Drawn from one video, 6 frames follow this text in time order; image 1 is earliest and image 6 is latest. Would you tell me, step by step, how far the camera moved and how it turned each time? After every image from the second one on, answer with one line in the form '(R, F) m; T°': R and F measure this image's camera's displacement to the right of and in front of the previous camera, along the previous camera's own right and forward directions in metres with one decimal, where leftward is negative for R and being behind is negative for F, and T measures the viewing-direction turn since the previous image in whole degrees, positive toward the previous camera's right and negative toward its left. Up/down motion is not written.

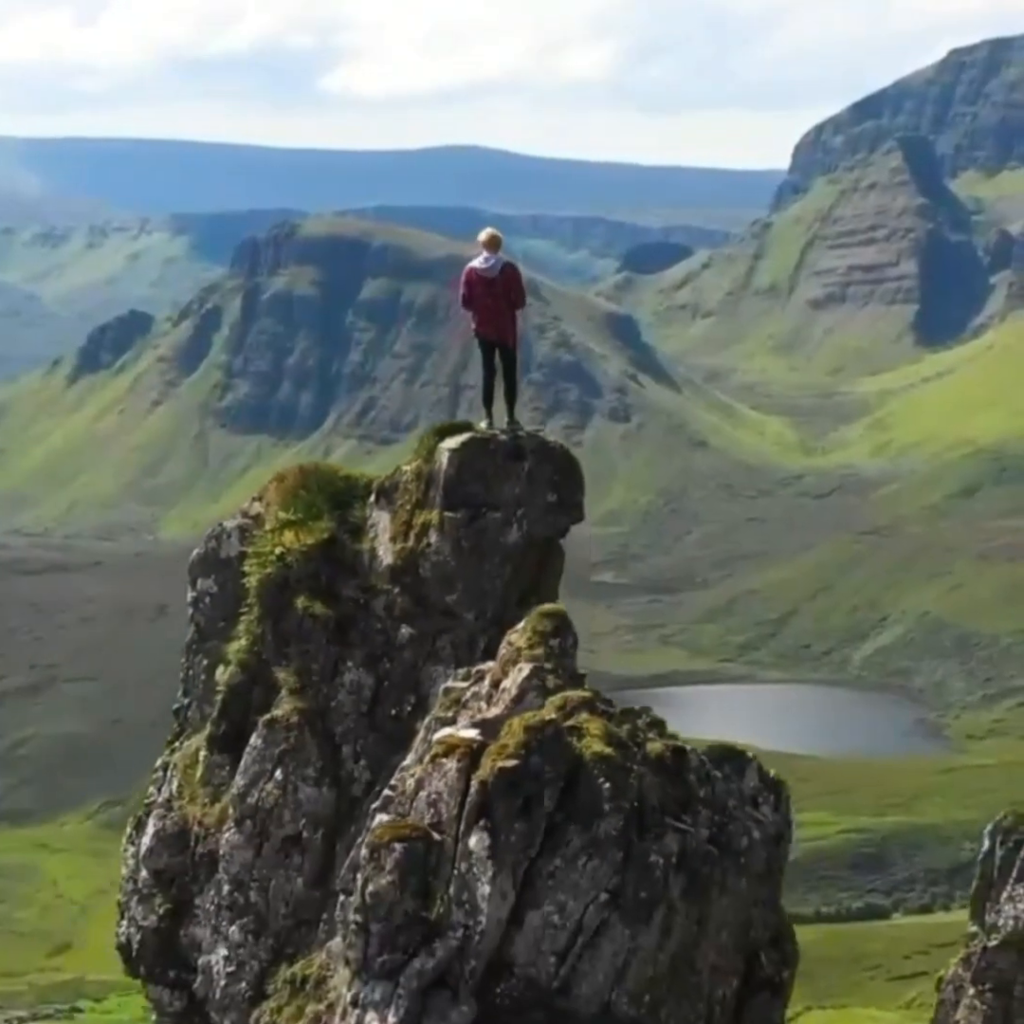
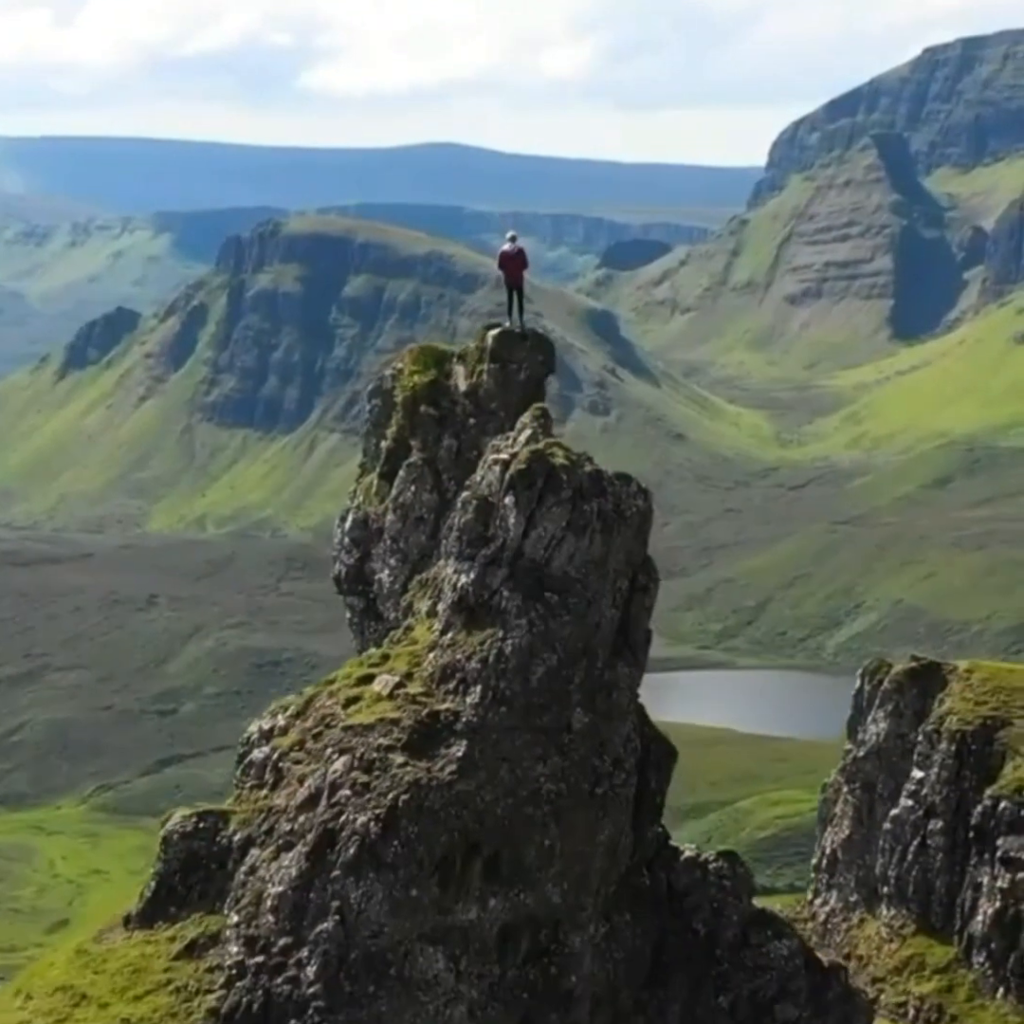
(-0.6, -25.0) m; 0°
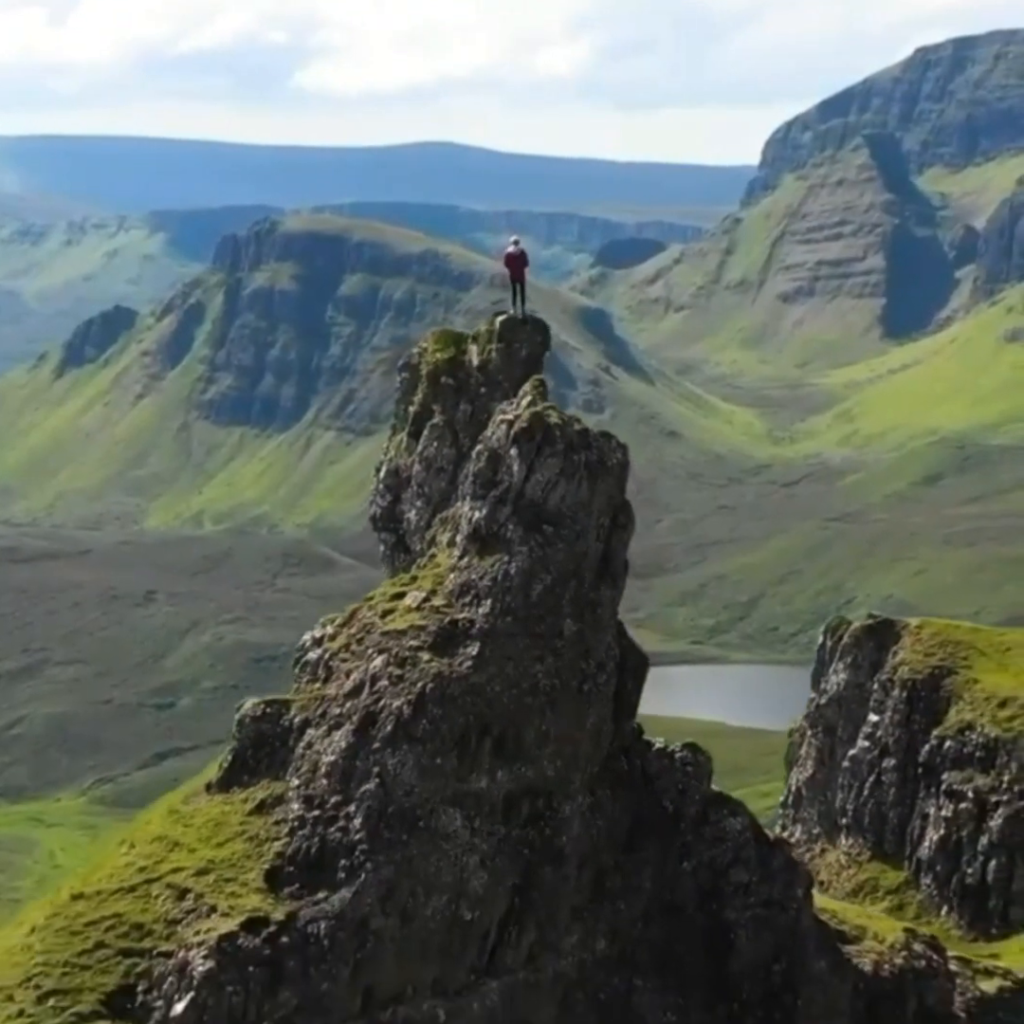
(-0.2, -11.1) m; 0°
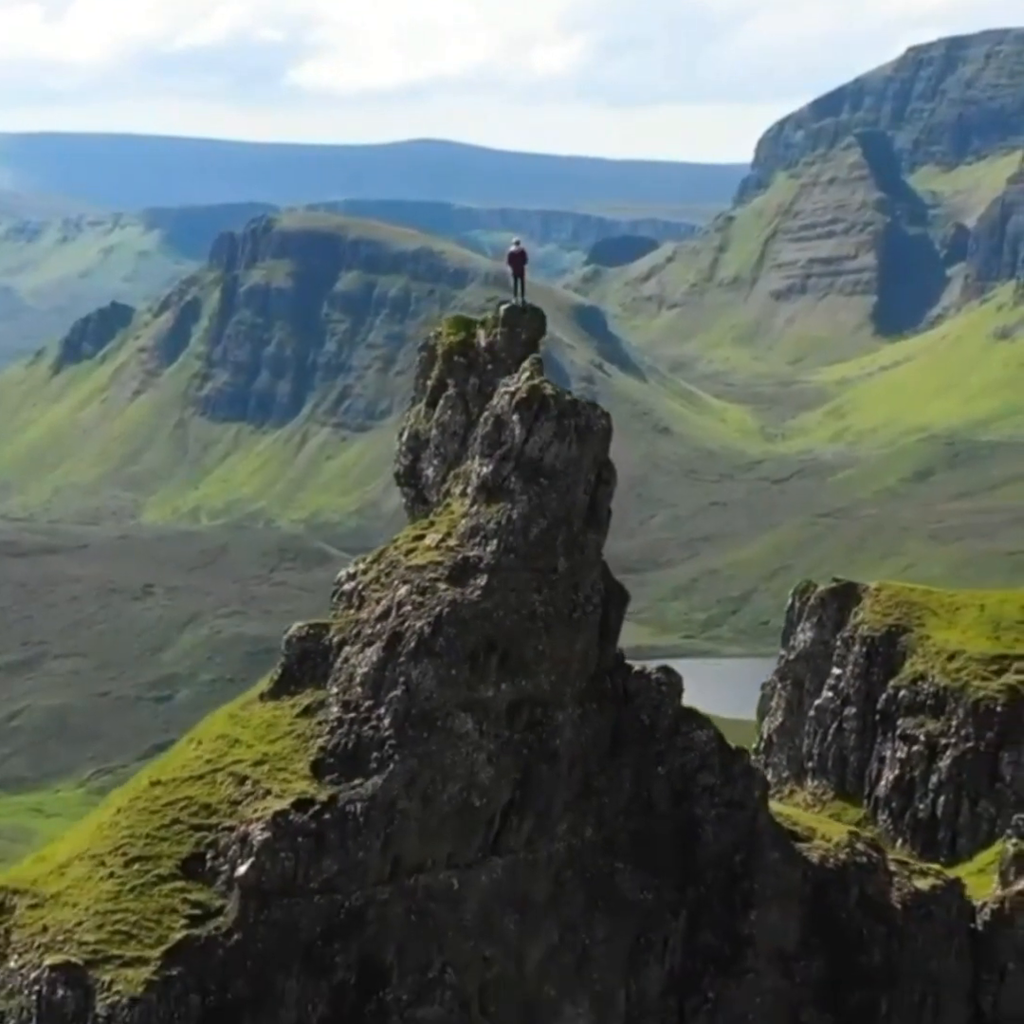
(-0.2, -11.2) m; 0°
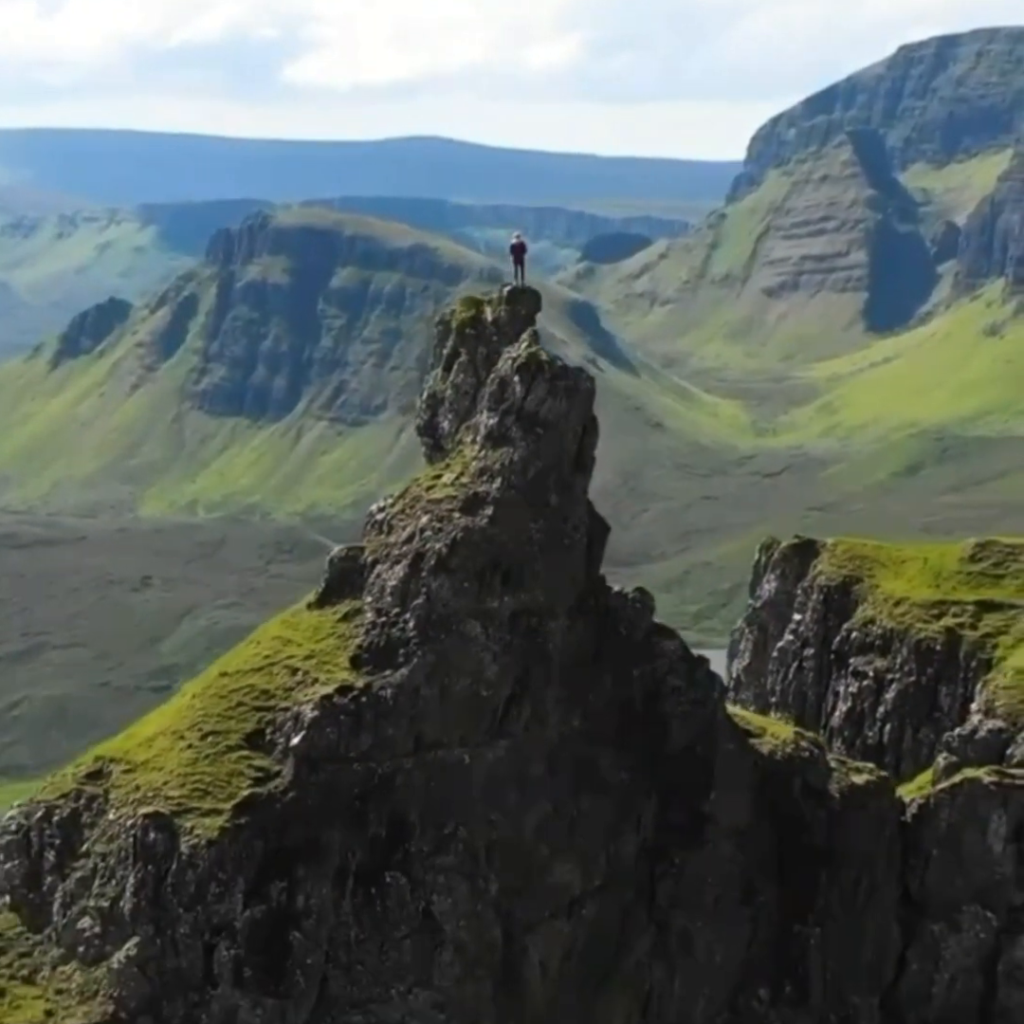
(-0.3, -14.9) m; 0°
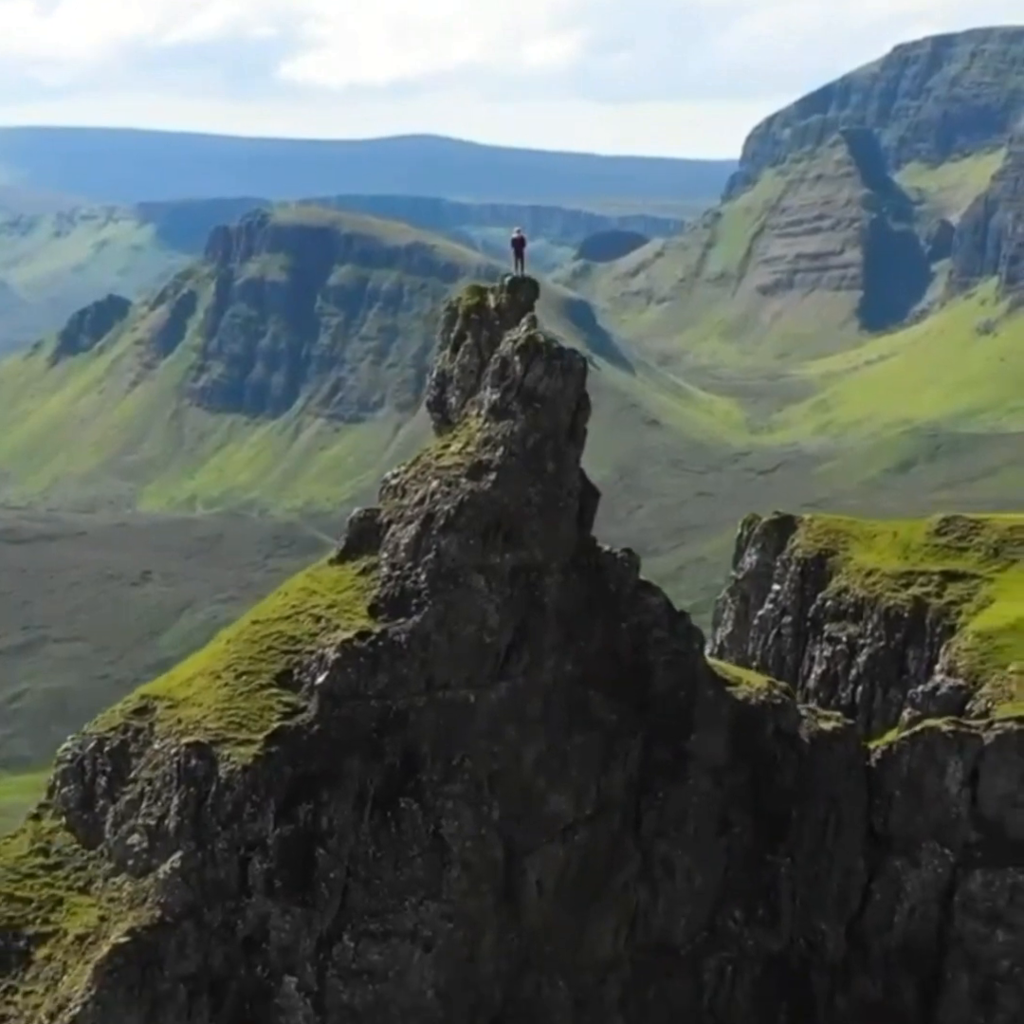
(-0.2, -9.6) m; 0°
